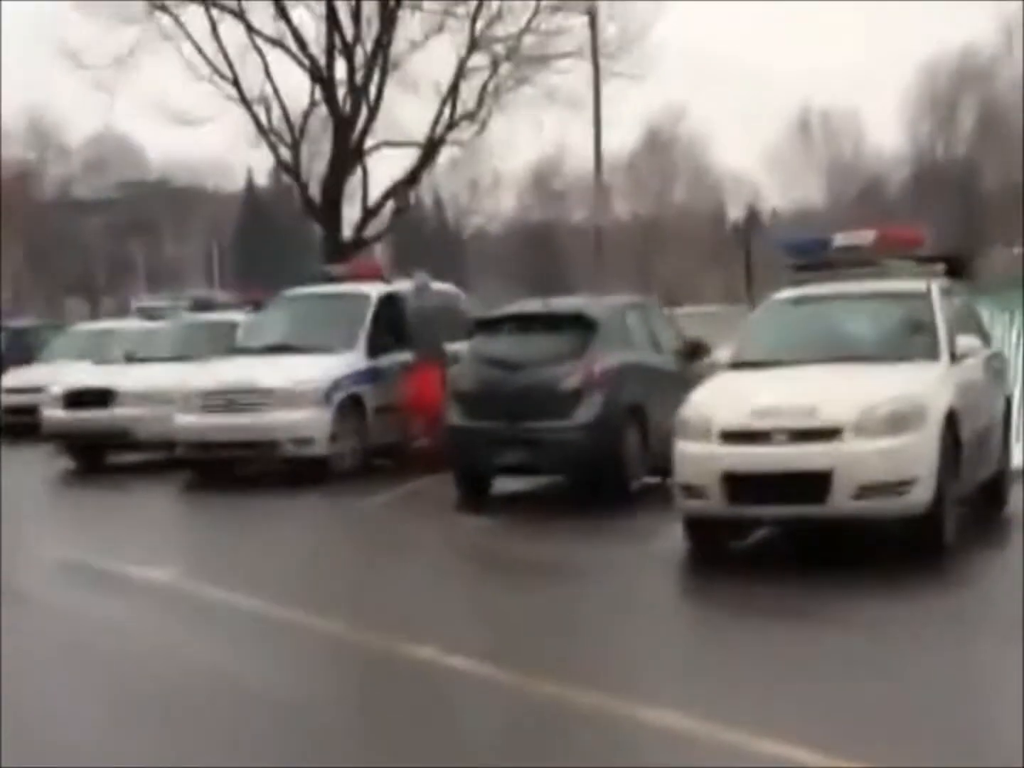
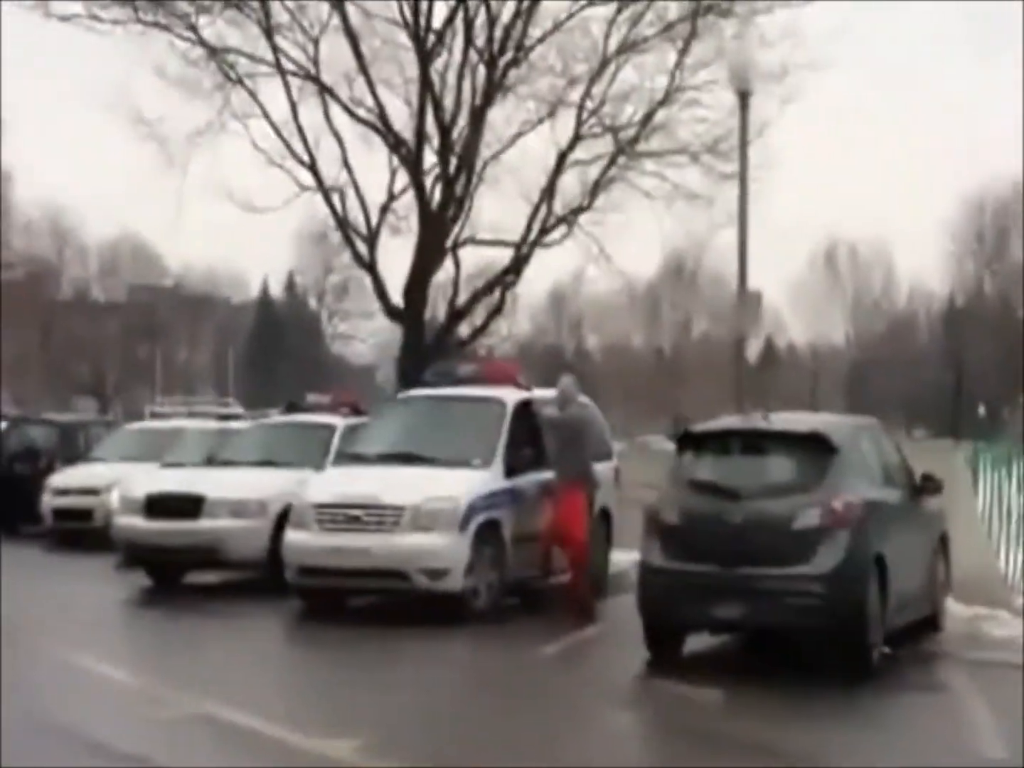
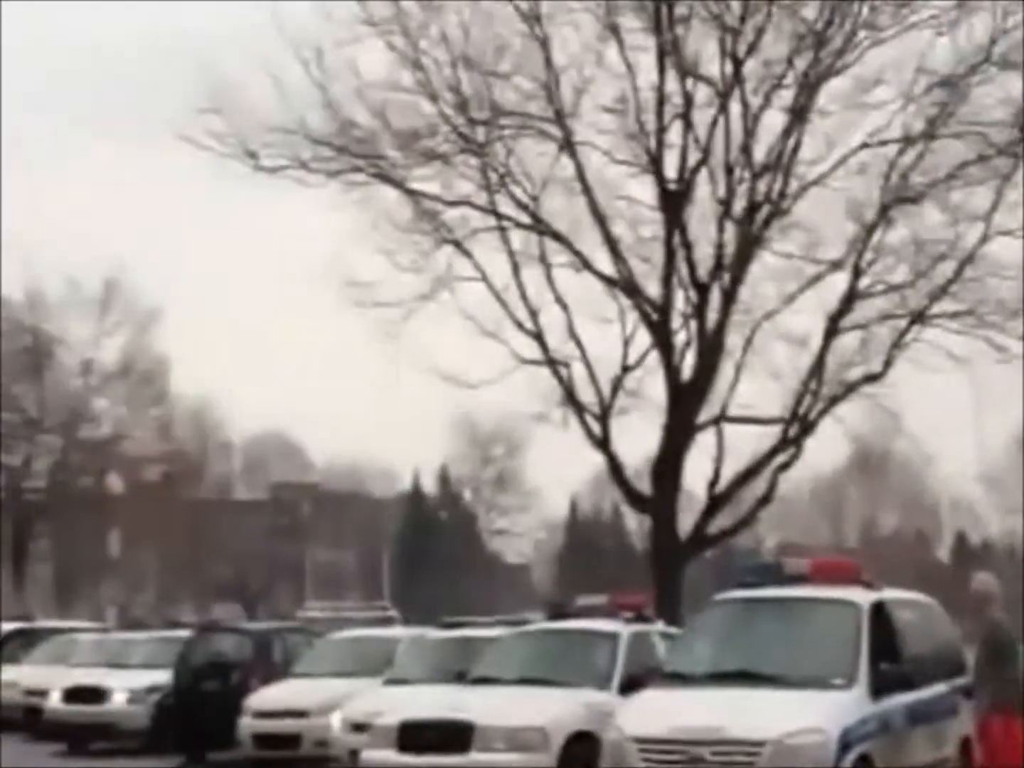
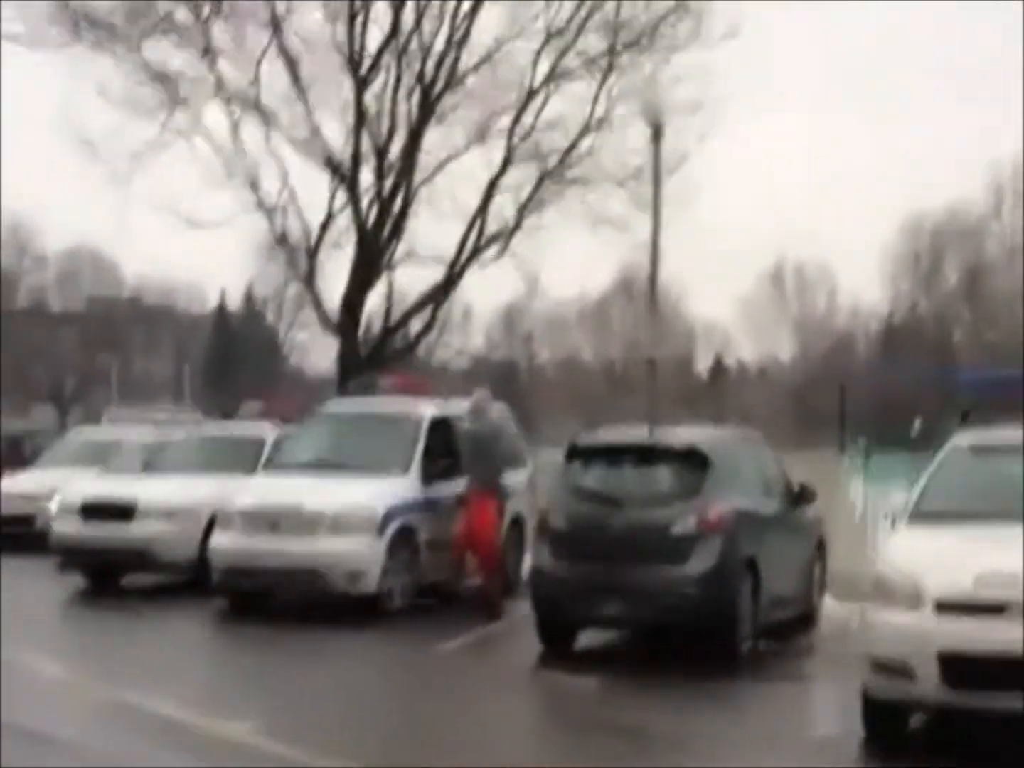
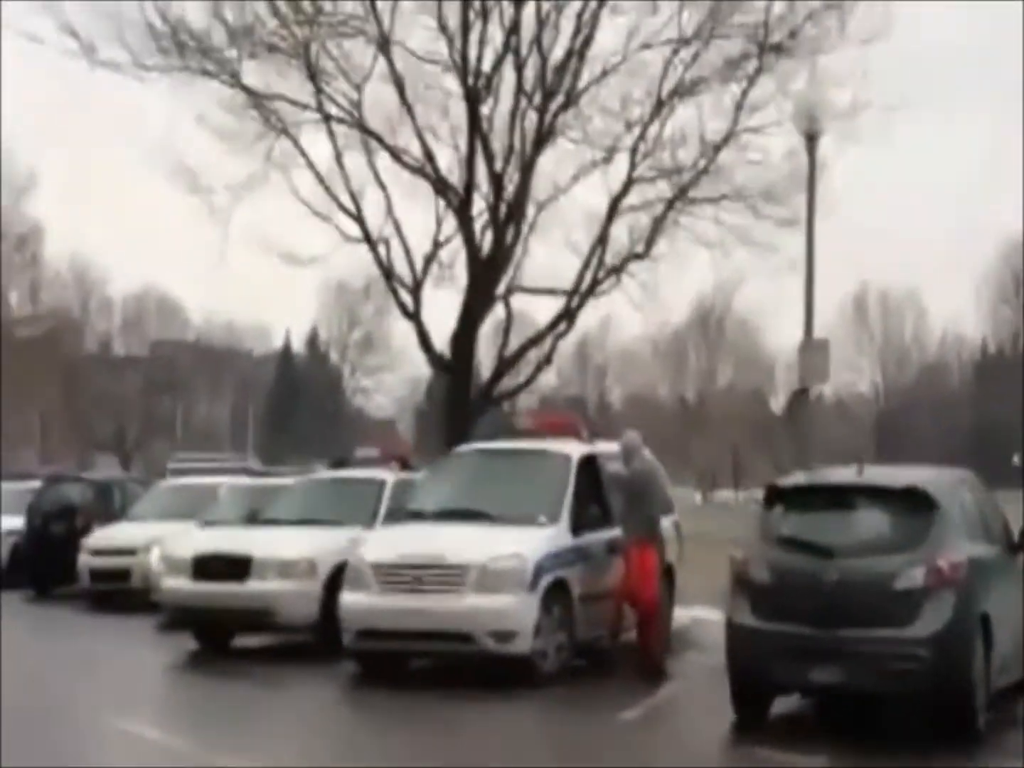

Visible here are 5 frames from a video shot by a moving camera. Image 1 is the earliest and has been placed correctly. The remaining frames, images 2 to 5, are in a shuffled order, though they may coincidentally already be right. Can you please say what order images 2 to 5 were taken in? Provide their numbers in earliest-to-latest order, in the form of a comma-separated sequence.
4, 2, 5, 3
